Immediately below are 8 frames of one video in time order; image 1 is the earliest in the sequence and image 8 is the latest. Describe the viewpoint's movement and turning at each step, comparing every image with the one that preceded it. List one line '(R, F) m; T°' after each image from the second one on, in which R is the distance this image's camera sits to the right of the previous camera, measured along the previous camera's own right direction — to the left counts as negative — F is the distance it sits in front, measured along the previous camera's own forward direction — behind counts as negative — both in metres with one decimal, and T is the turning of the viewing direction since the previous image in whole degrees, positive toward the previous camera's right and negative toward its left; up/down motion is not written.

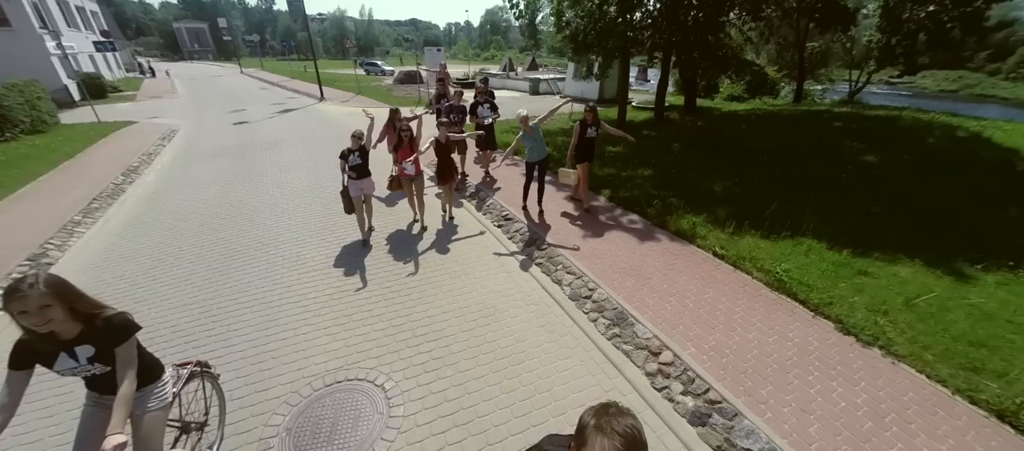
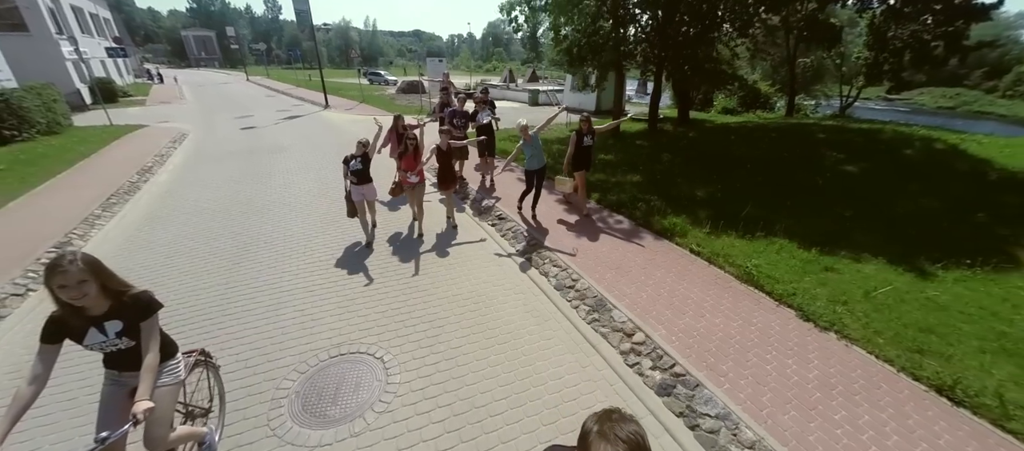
(+0.1, -0.4) m; 0°
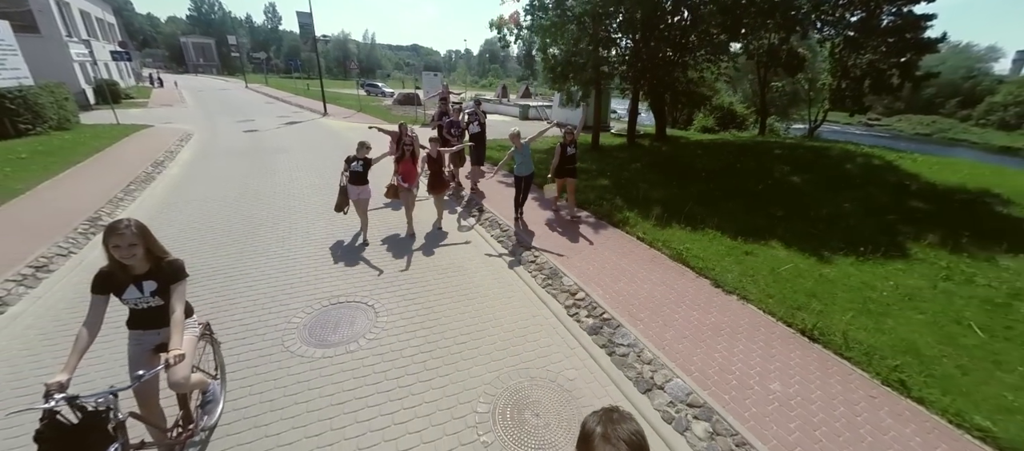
(+0.3, -1.0) m; +1°
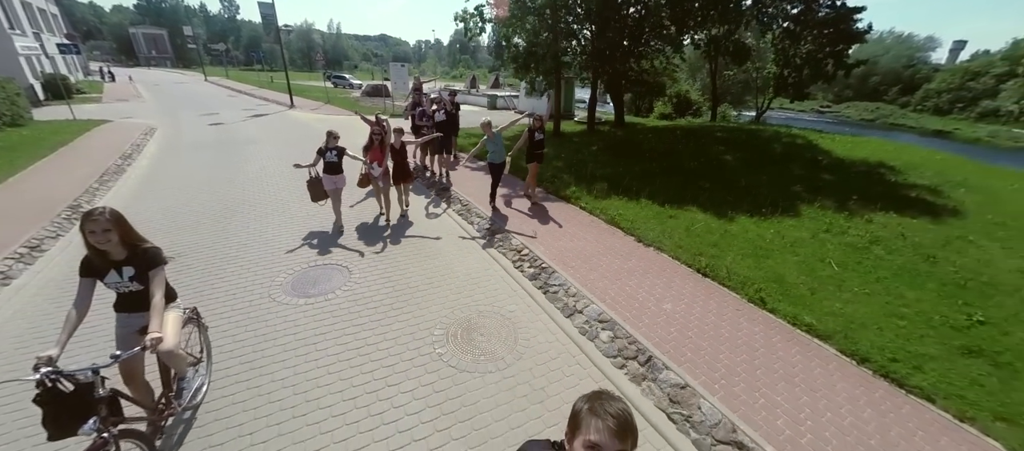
(+0.4, -0.9) m; +4°
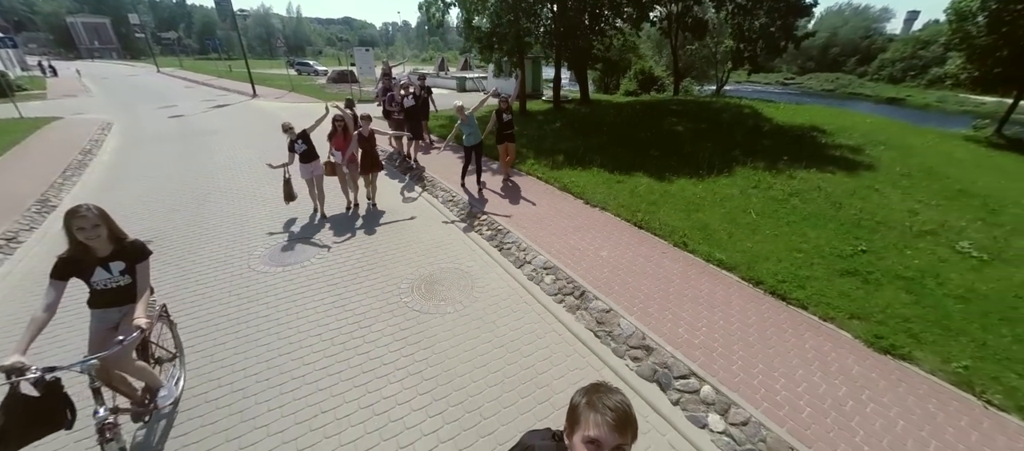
(+0.4, -0.7) m; +3°
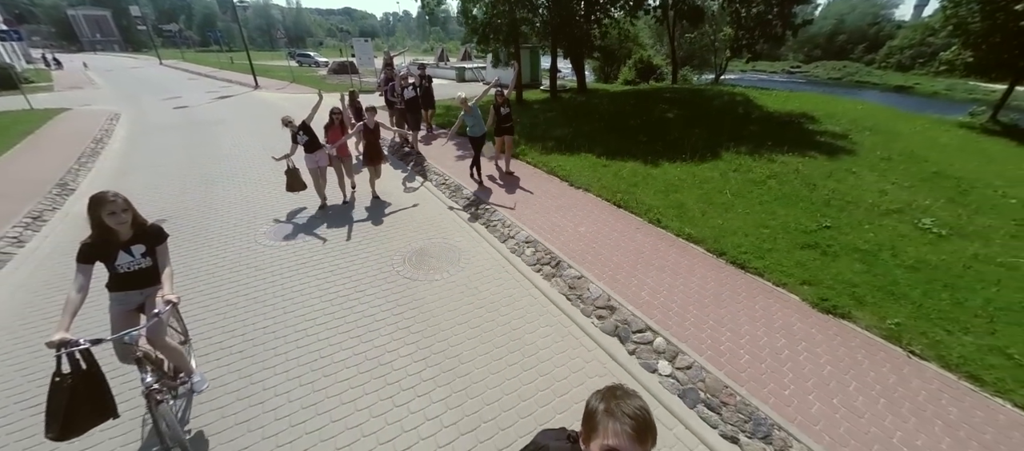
(+0.3, -0.4) m; -1°
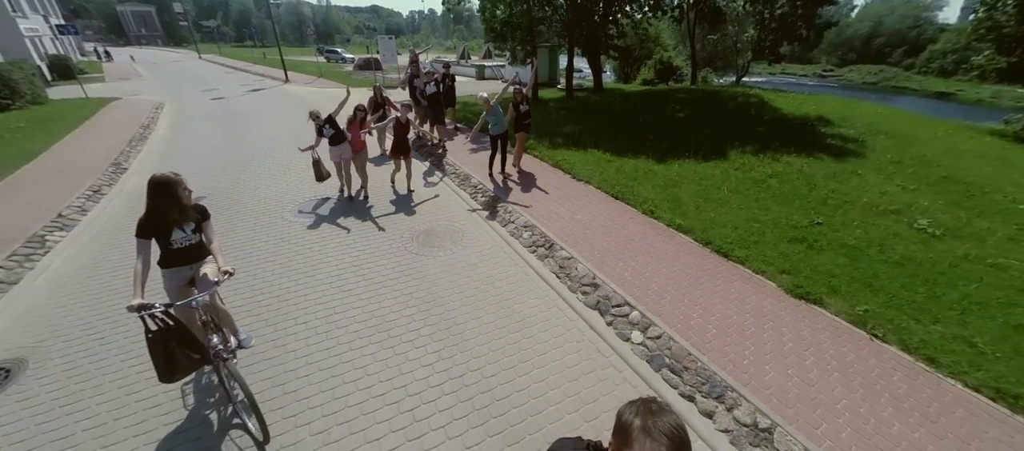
(+0.3, -0.4) m; -3°
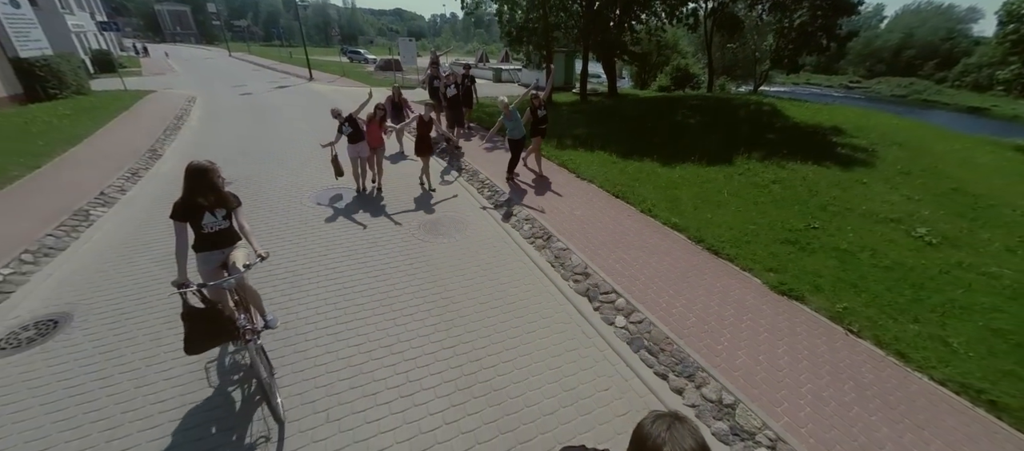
(+0.2, -0.3) m; -2°
